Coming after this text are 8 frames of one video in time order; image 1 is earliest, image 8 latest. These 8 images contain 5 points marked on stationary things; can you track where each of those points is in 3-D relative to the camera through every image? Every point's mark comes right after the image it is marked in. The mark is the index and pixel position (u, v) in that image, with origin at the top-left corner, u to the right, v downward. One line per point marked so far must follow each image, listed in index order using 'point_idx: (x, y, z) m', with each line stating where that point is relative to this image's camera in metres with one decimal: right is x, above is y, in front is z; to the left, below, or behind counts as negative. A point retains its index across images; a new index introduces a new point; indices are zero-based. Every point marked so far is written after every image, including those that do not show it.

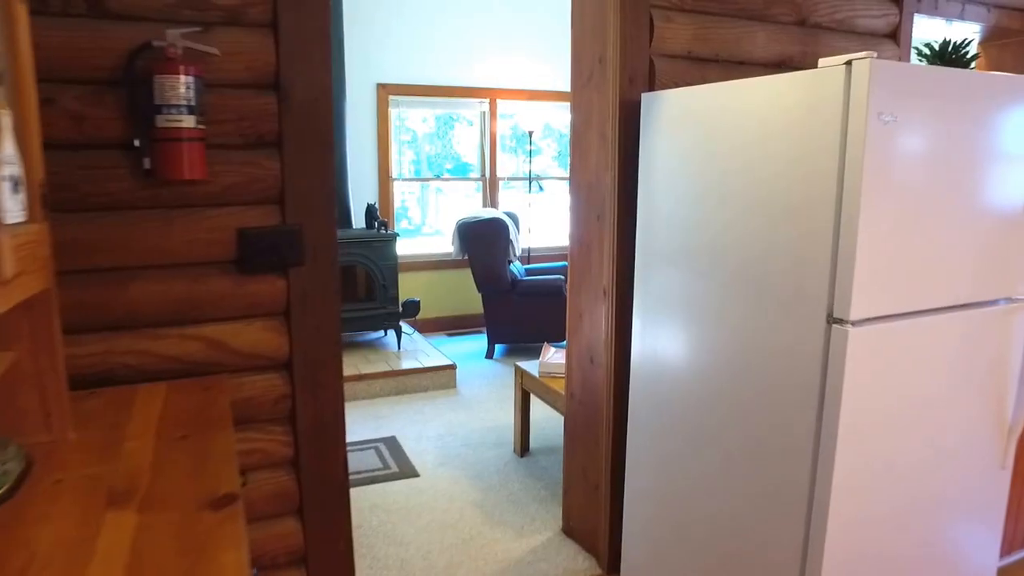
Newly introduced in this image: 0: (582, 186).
0: (+0.2, +0.3, +2.3) m
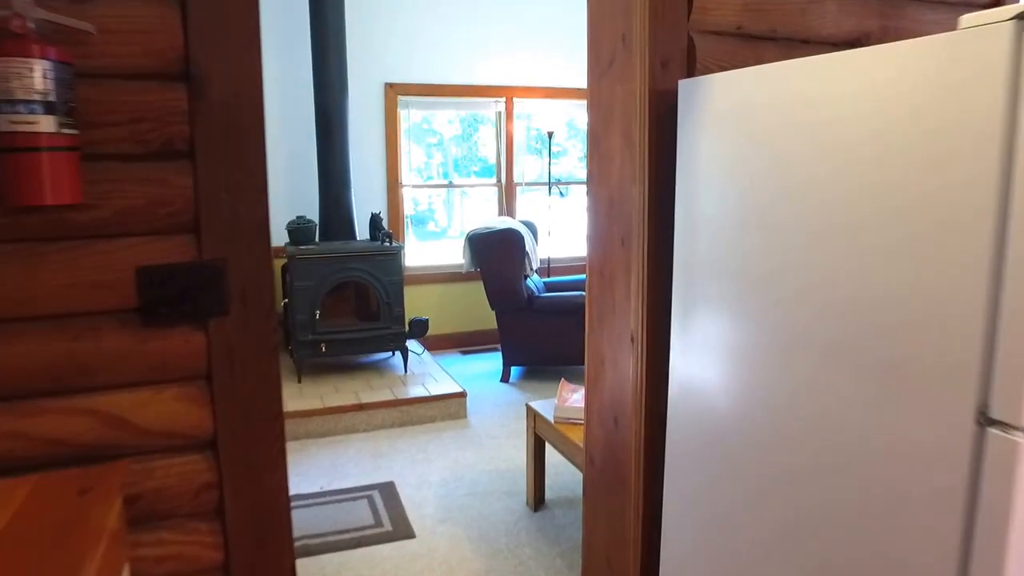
0: (+0.2, +0.2, +1.8) m
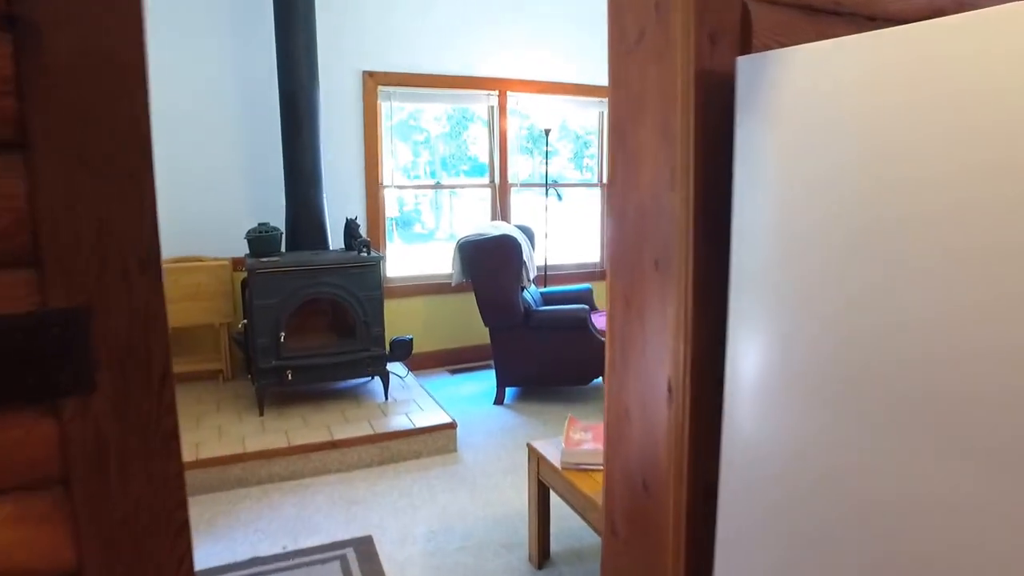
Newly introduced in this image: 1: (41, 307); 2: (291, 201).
0: (+0.2, +0.1, +1.4) m
1: (-0.5, 0.0, +0.8) m
2: (-1.2, +0.5, +3.9) m
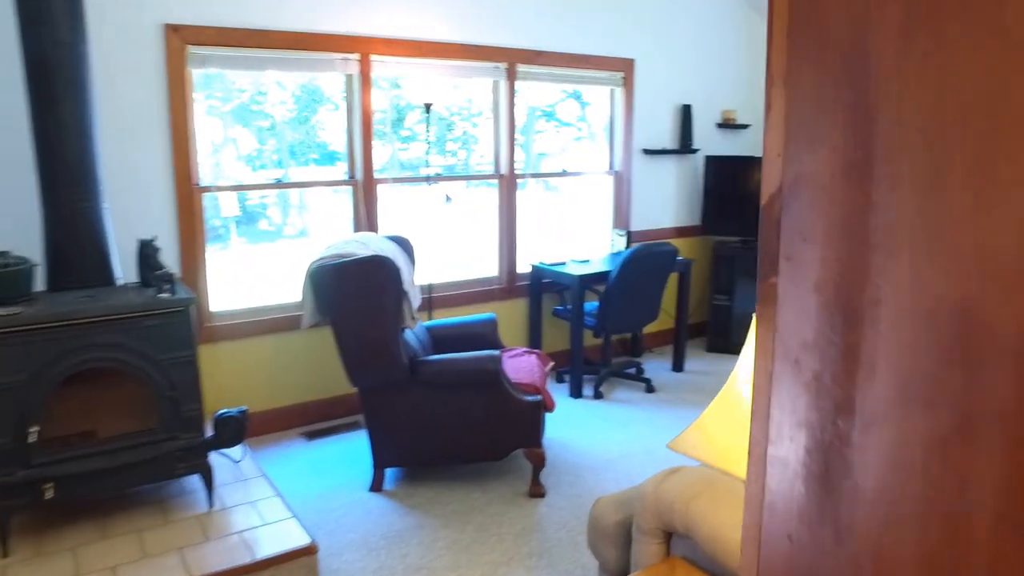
0: (+0.2, 0.0, +0.5) m
1: (-0.4, -0.2, -0.3) m
2: (-1.7, +0.3, +2.7) m
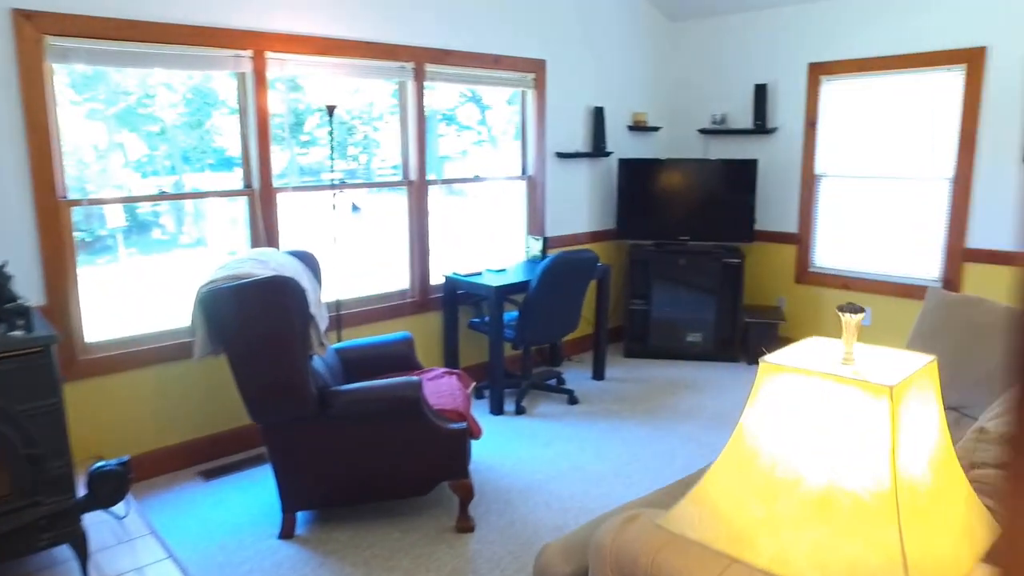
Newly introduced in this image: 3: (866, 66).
0: (+0.2, -0.1, +0.3) m
1: (-0.3, -0.3, -0.6) m
2: (-1.9, +0.1, +2.2) m
3: (+2.2, +1.4, +4.7) m
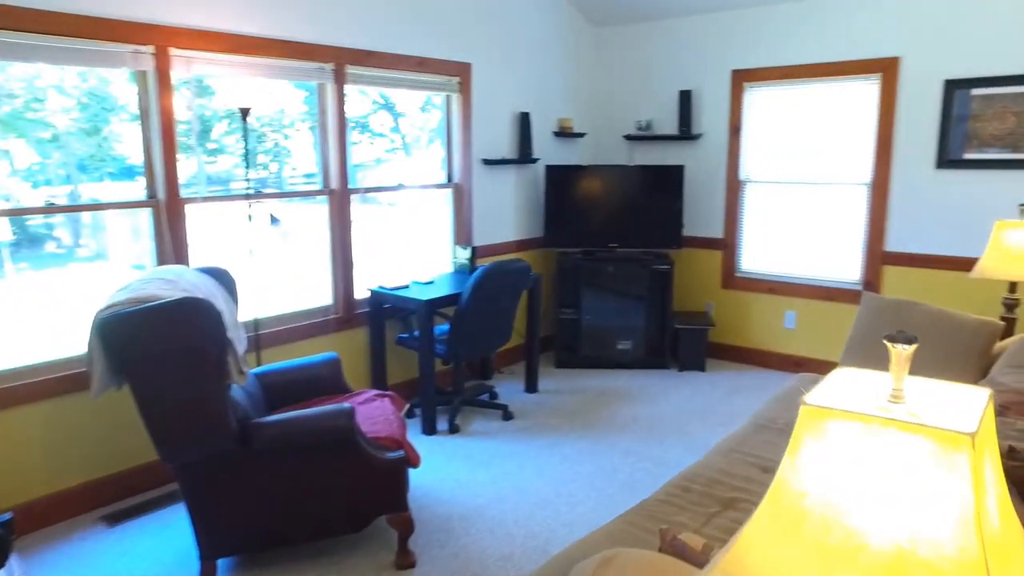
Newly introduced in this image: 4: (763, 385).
0: (+0.3, -0.1, +0.1) m
1: (-0.1, -0.3, -0.8) m
2: (-2.1, +0.1, +1.8) m
3: (+1.8, +1.4, +4.7) m
4: (+1.6, -0.6, +4.7) m
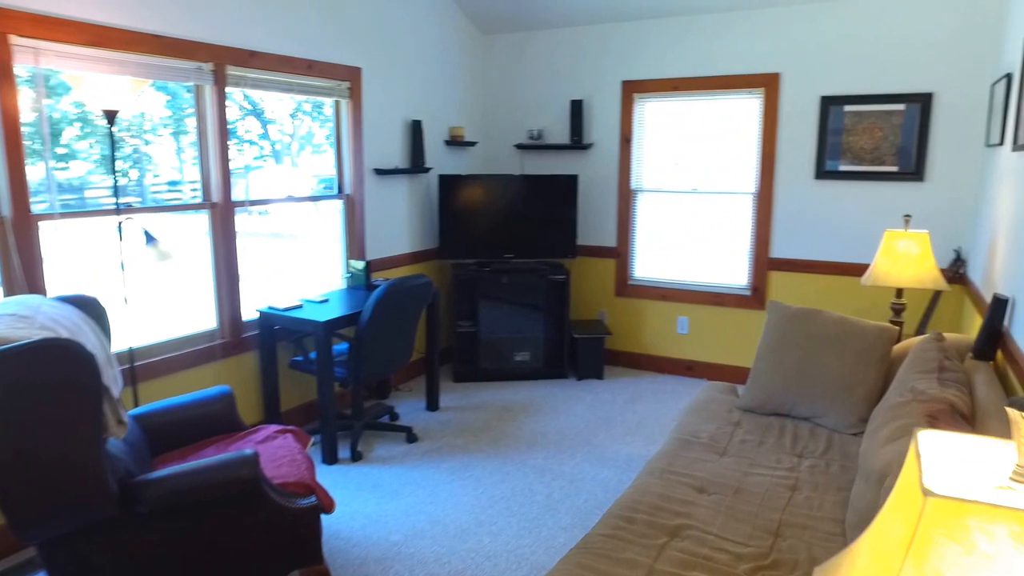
0: (+0.4, -0.1, 0.0) m
1: (+0.2, -0.4, -0.9) m
2: (-2.2, -0.1, +1.3) m
3: (+1.1, +1.3, +4.8) m
4: (+1.0, -0.7, +4.8) m
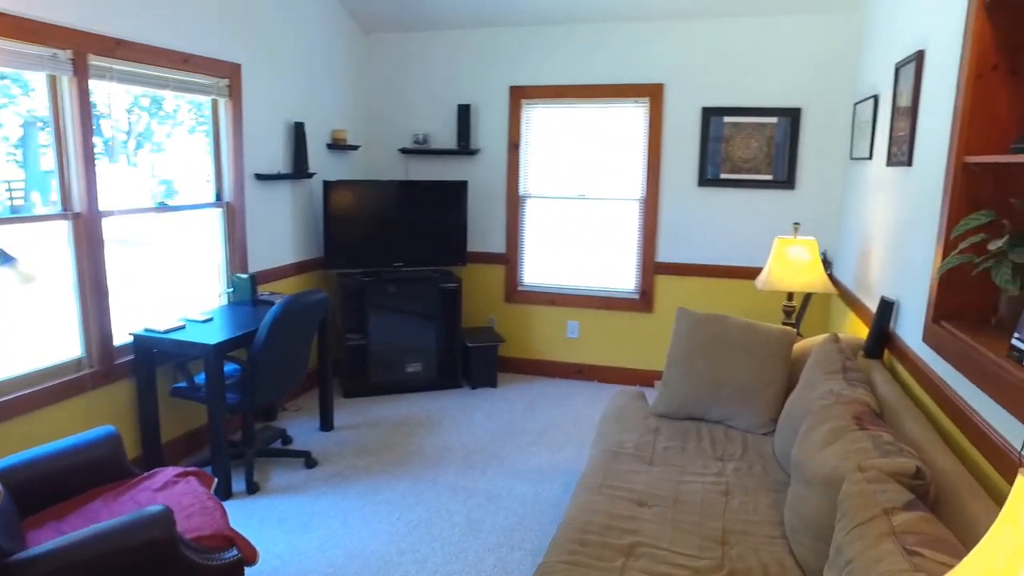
0: (+0.7, -0.2, +0.1) m
1: (+0.7, -0.4, -0.9) m
2: (-2.1, -0.2, +0.8) m
3: (+0.3, +1.3, +4.9) m
4: (+0.3, -0.7, +4.8) m
